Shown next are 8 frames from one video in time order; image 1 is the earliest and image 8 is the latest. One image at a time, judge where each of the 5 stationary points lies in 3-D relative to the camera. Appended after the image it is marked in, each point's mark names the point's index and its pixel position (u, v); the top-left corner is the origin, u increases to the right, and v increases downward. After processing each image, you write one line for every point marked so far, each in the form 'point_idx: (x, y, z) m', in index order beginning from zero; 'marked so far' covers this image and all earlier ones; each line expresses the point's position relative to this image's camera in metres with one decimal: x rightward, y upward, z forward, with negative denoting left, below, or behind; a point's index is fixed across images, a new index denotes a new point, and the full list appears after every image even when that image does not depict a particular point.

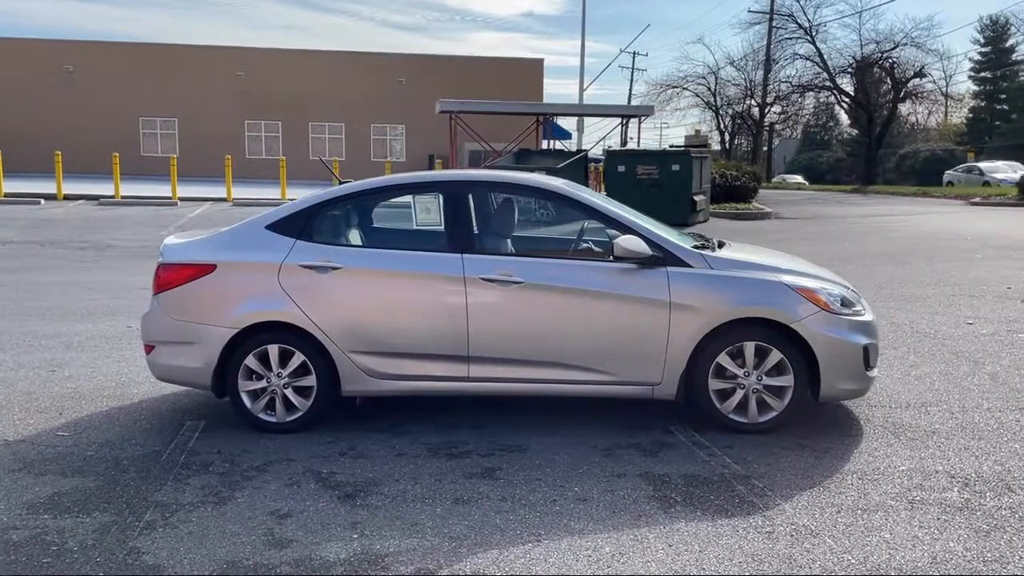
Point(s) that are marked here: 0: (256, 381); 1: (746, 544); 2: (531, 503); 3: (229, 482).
0: (-1.7, -0.6, +5.8) m
1: (+1.1, -1.2, +3.9) m
2: (+0.1, -1.1, +4.4) m
3: (-1.6, -1.1, +4.8) m
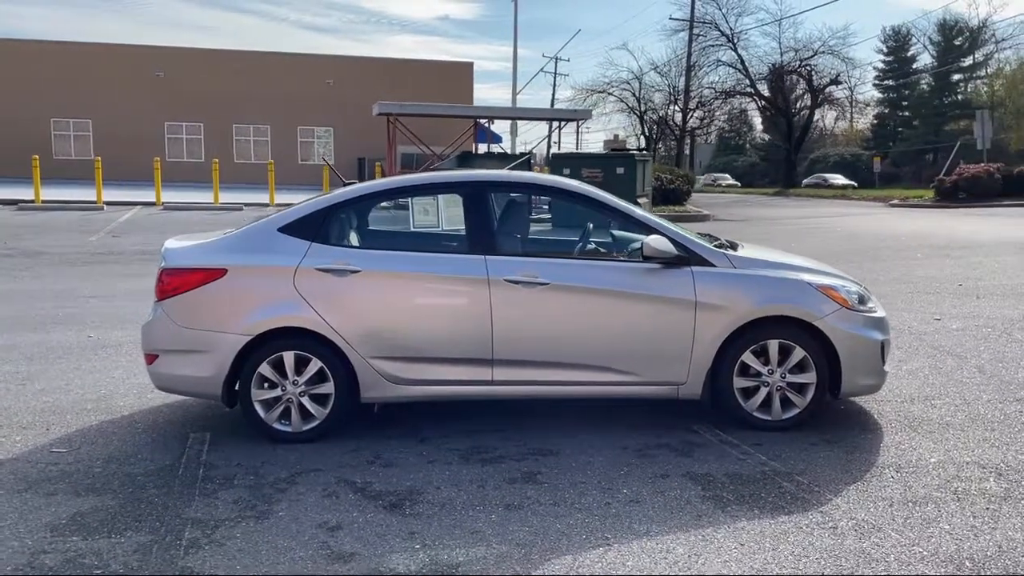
0: (-1.6, -0.7, +5.6) m
1: (+1.4, -1.1, +3.9) m
2: (+0.4, -1.1, +4.4) m
3: (-1.3, -1.1, +4.6) m
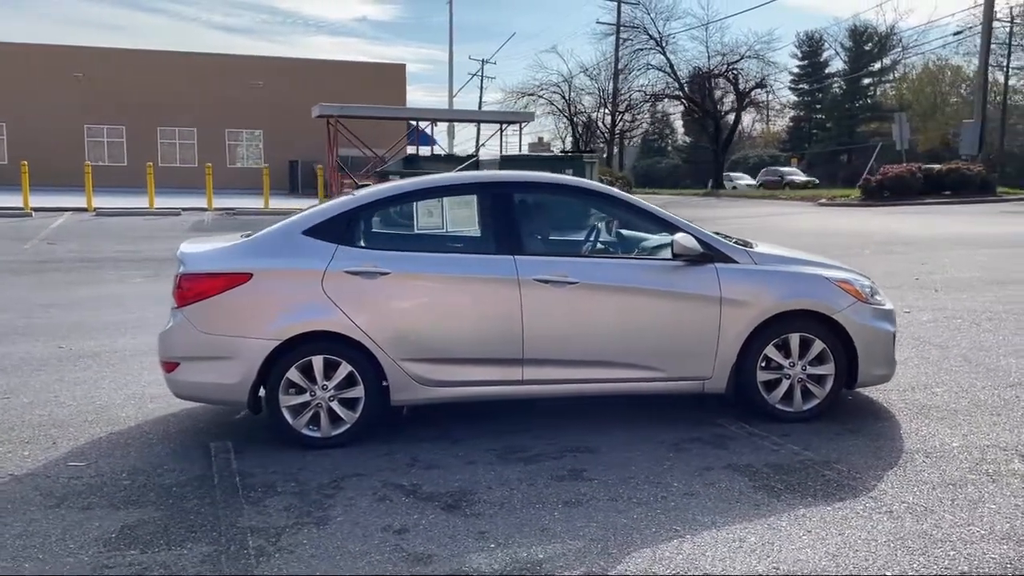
0: (-1.3, -0.7, +5.5) m
1: (+1.7, -1.1, +4.1) m
2: (+0.7, -1.1, +4.4) m
3: (-1.0, -1.1, +4.6) m
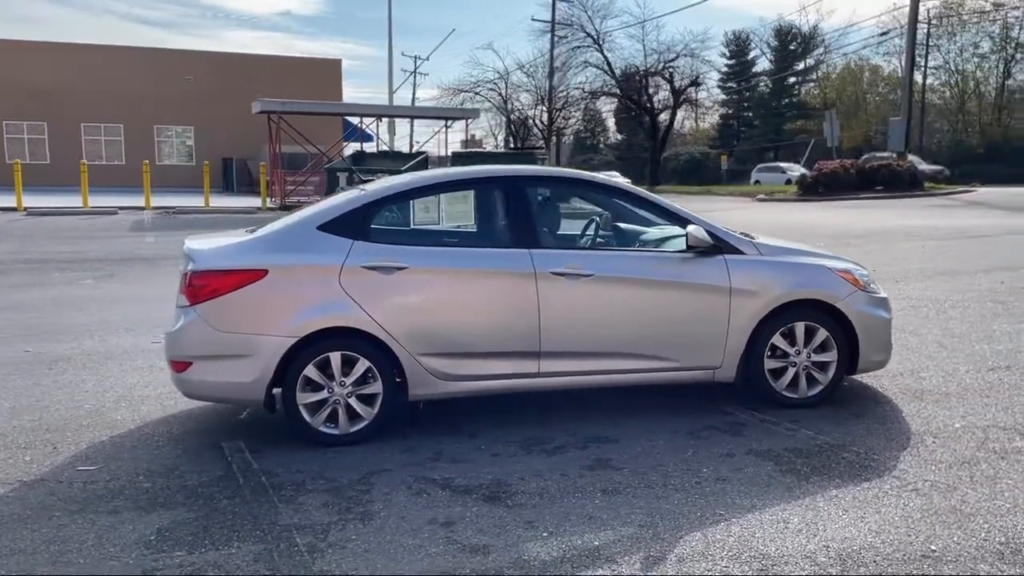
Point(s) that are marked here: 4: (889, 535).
0: (-1.2, -0.6, +5.4) m
1: (+2.0, -1.0, +4.2) m
2: (+0.9, -1.0, +4.5) m
3: (-0.8, -1.1, +4.5) m
4: (+1.7, -1.1, +3.9) m
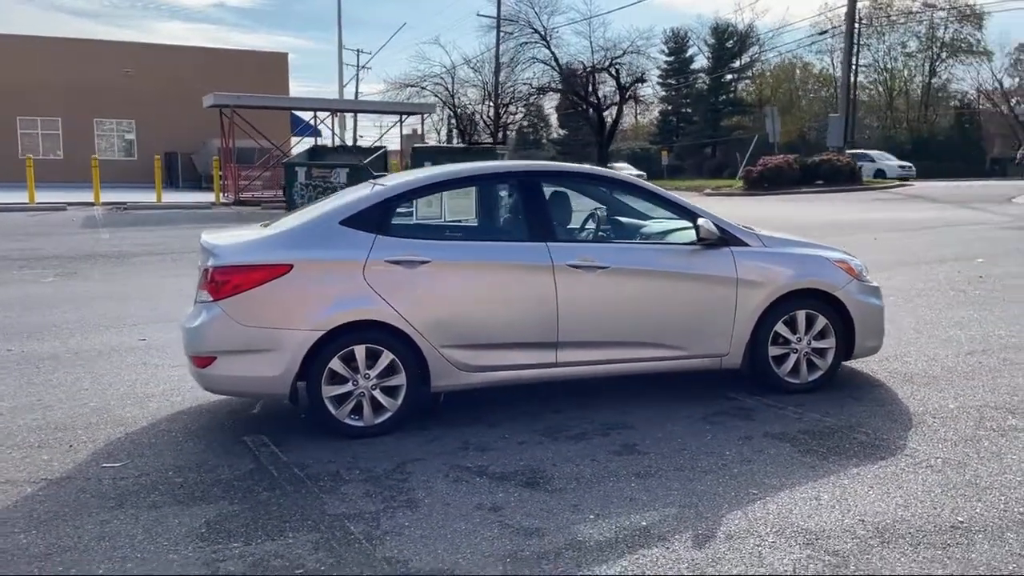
0: (-1.1, -0.6, +5.5) m
1: (+2.2, -1.0, +4.5) m
2: (+1.1, -1.0, +4.7) m
3: (-0.6, -1.1, +4.6) m
4: (+1.9, -1.1, +4.1) m
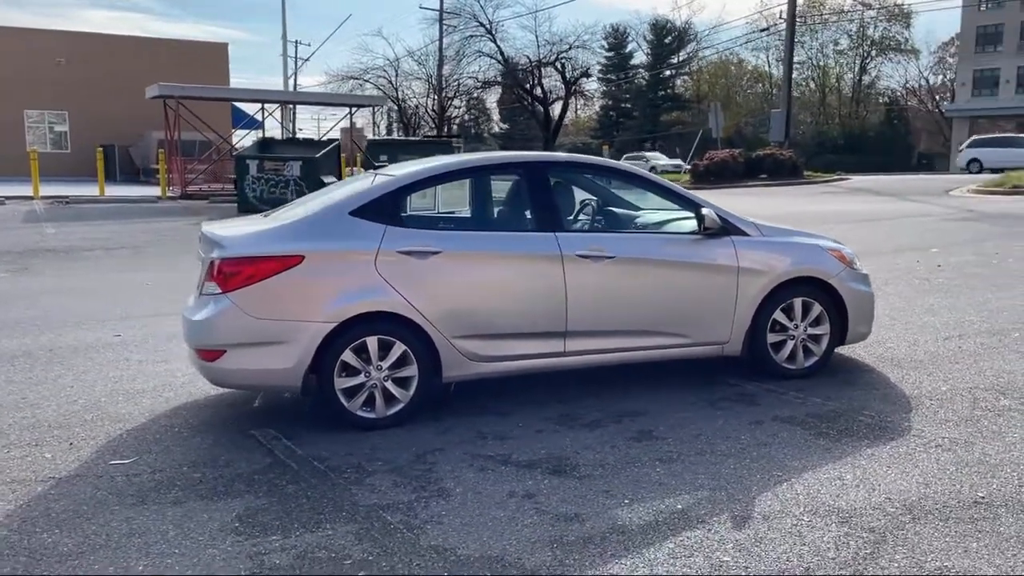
0: (-1.0, -0.6, +5.4) m
1: (+2.3, -0.9, +4.7) m
2: (+1.2, -0.9, +4.8) m
3: (-0.5, -1.0, +4.6) m
4: (+2.1, -1.0, +4.3) m
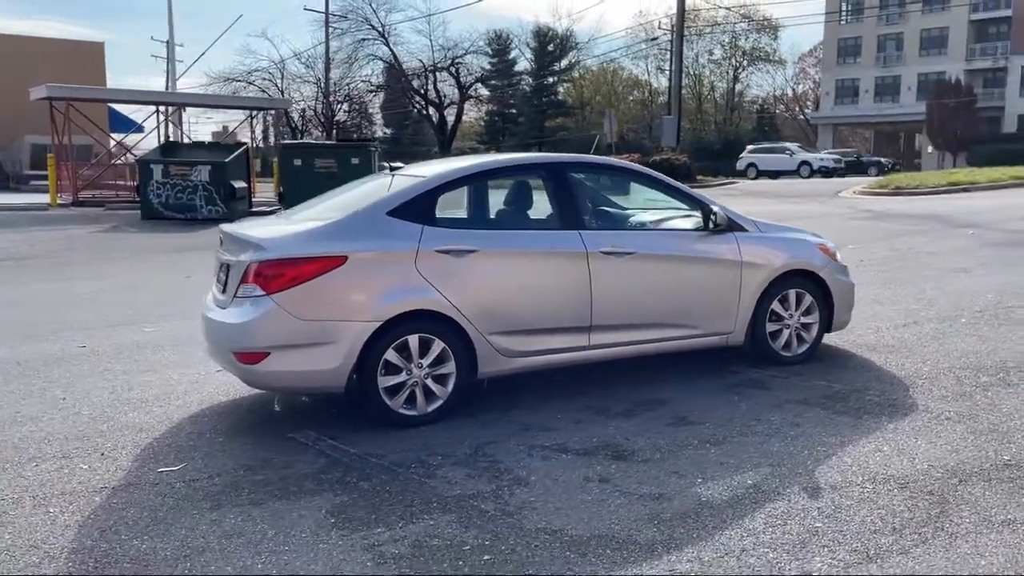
0: (-0.7, -0.5, +5.5) m
1: (+2.6, -0.8, +5.2) m
2: (+1.5, -0.9, +5.2) m
3: (-0.1, -1.0, +4.7) m
4: (+2.5, -0.9, +4.7) m
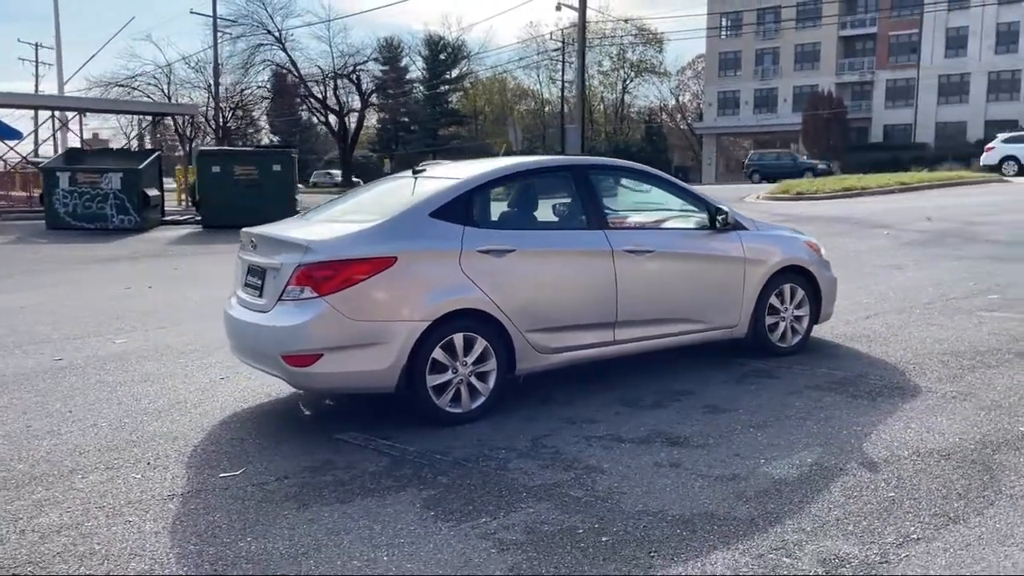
0: (-0.5, -0.5, +5.5) m
1: (+2.9, -0.8, +5.6) m
2: (+1.8, -0.8, +5.5) m
3: (+0.3, -1.0, +4.9) m
4: (+2.8, -0.8, +5.2) m
